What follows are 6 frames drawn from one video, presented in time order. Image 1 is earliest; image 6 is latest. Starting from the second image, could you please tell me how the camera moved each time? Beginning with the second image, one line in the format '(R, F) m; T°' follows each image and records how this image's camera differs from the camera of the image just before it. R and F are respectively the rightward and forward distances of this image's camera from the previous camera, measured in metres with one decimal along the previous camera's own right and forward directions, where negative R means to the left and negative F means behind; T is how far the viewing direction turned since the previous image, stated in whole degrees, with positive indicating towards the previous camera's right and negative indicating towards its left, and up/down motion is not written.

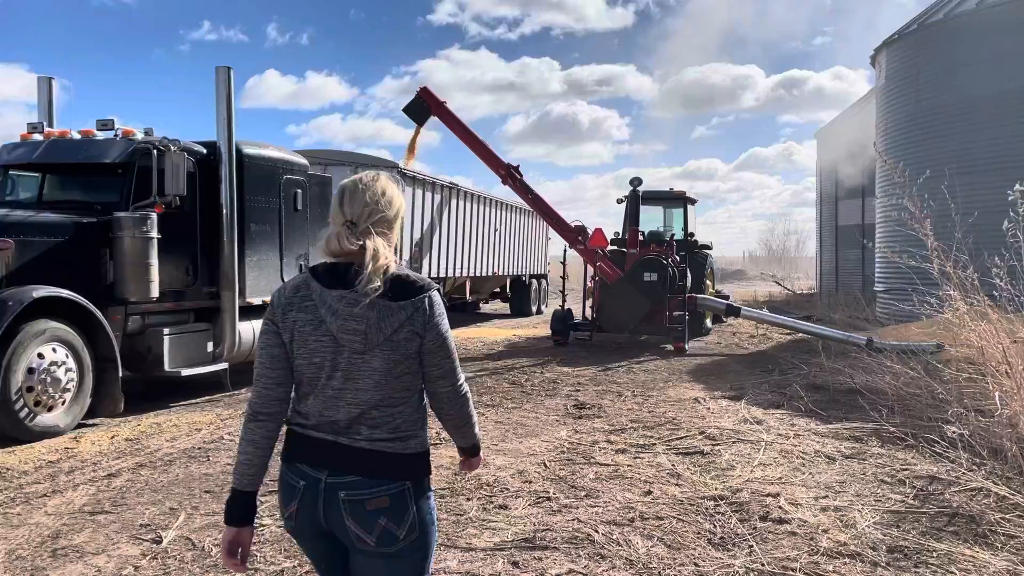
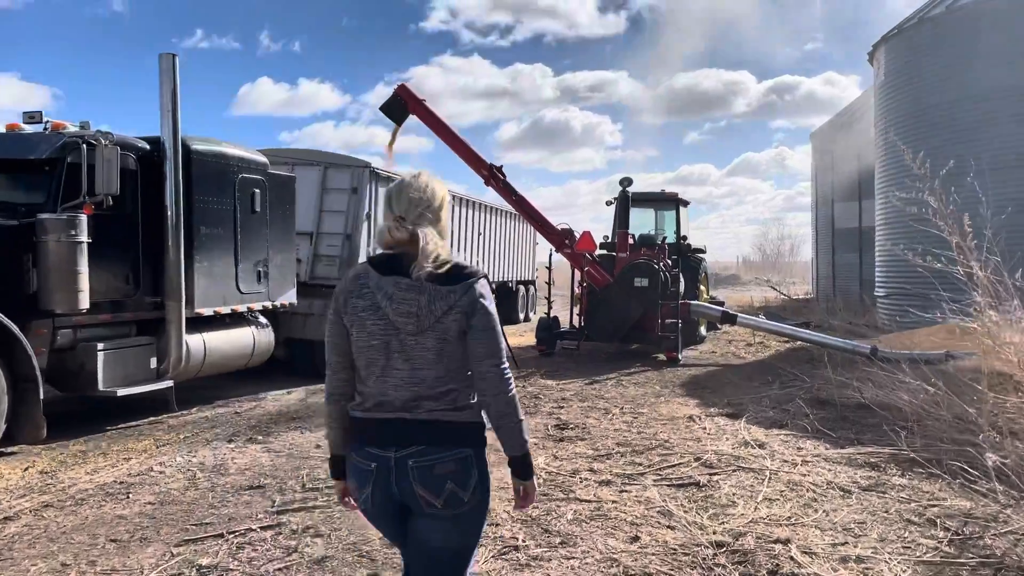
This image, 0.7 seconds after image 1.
(+0.1, +0.7) m; 0°
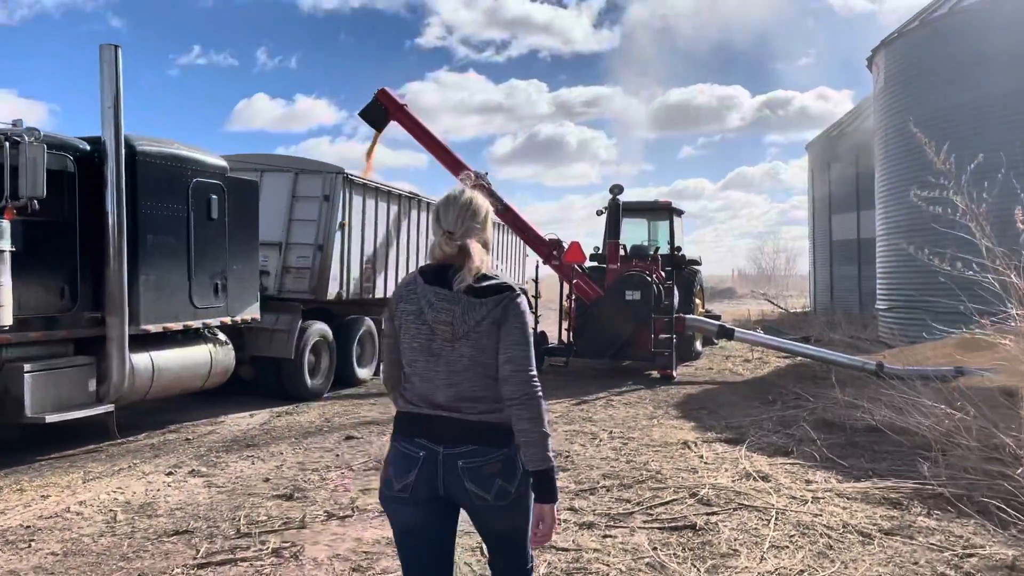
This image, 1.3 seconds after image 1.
(+0.1, +0.6) m; 0°
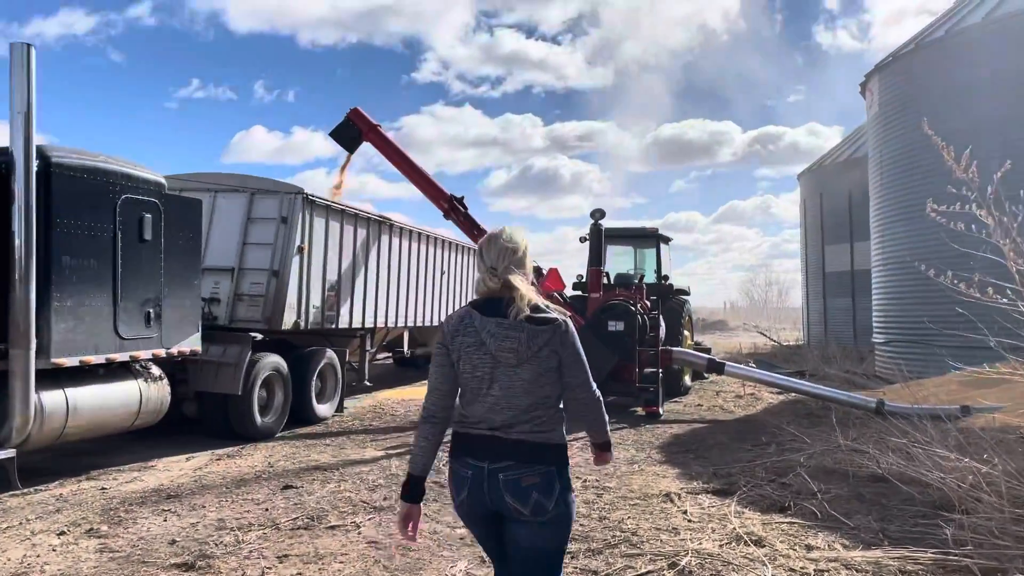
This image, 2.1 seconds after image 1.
(+0.2, +0.7) m; 0°
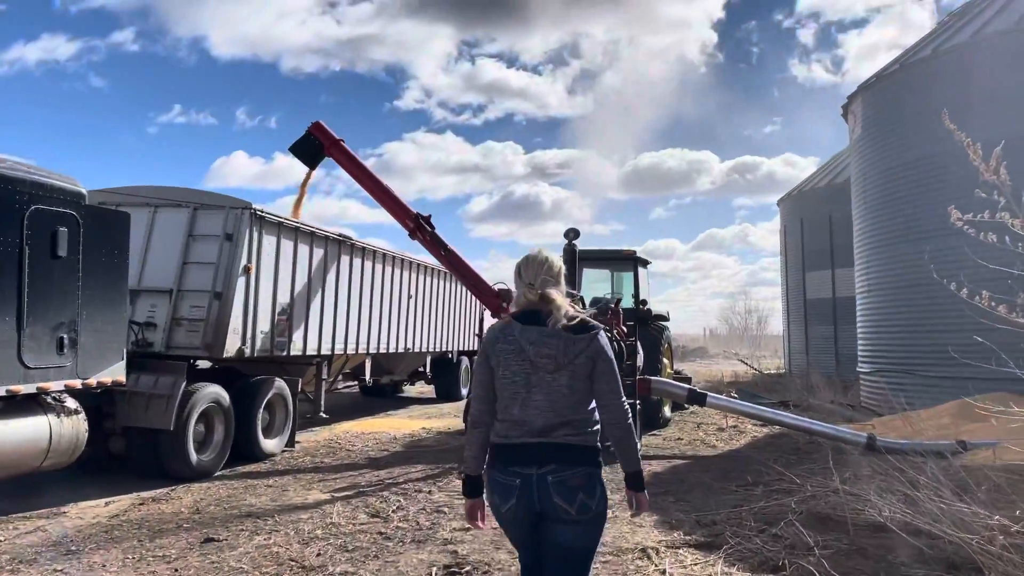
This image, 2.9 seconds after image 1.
(+0.1, +0.6) m; +1°
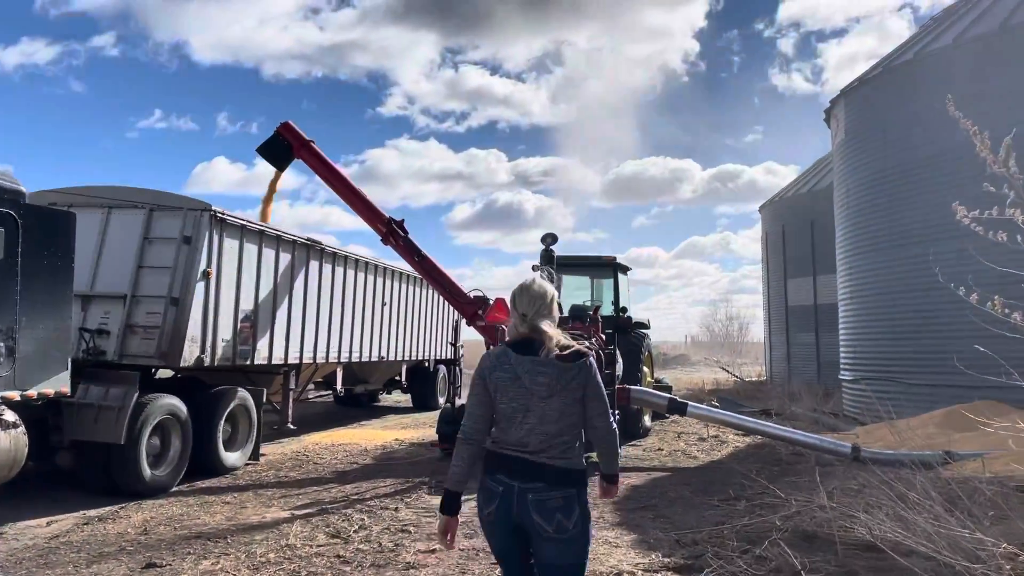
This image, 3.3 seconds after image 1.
(+0.1, +0.3) m; +1°
